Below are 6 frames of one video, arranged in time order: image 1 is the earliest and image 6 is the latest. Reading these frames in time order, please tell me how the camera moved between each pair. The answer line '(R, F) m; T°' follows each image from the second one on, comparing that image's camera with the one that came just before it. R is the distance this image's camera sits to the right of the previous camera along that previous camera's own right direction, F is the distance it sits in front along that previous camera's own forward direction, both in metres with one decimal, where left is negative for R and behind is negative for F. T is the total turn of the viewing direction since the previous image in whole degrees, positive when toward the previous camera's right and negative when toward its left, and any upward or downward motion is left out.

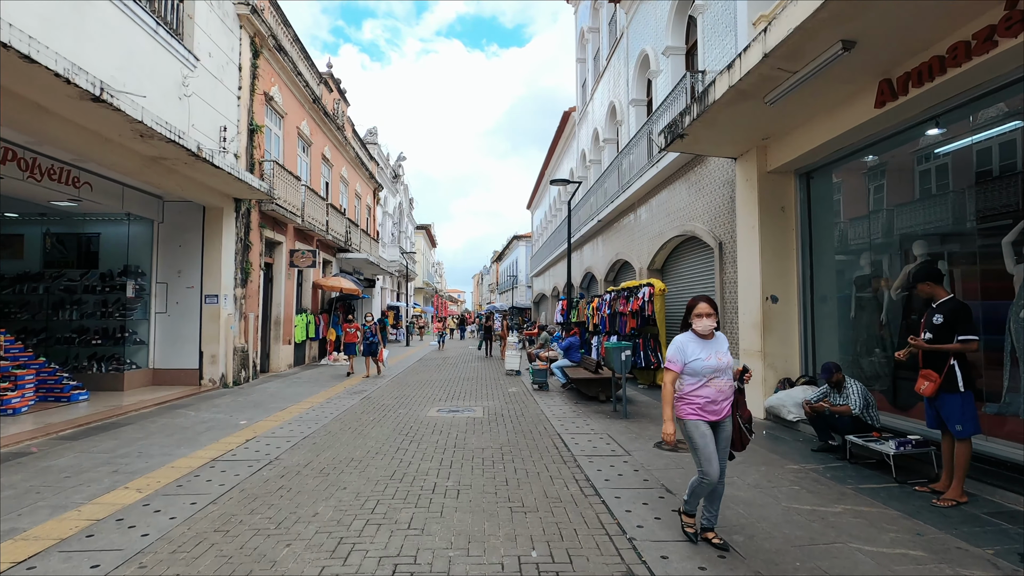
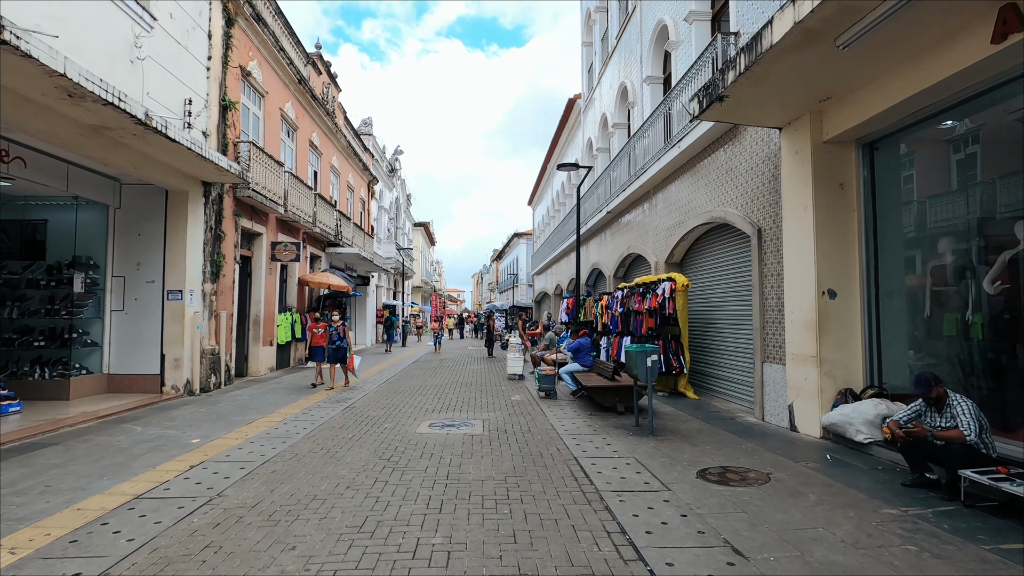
(-0.1, +1.3) m; 0°
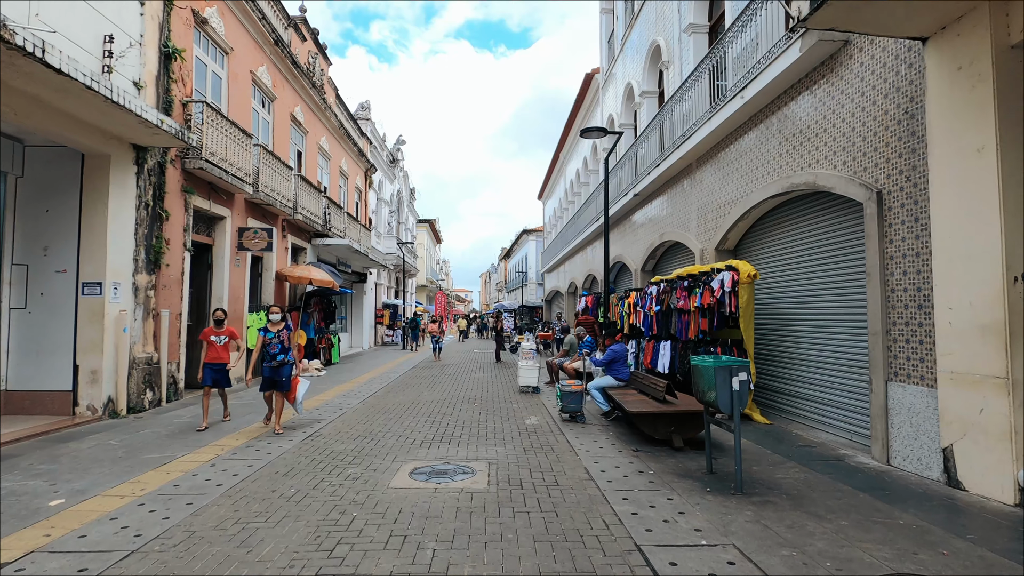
(-0.1, +2.3) m; -1°
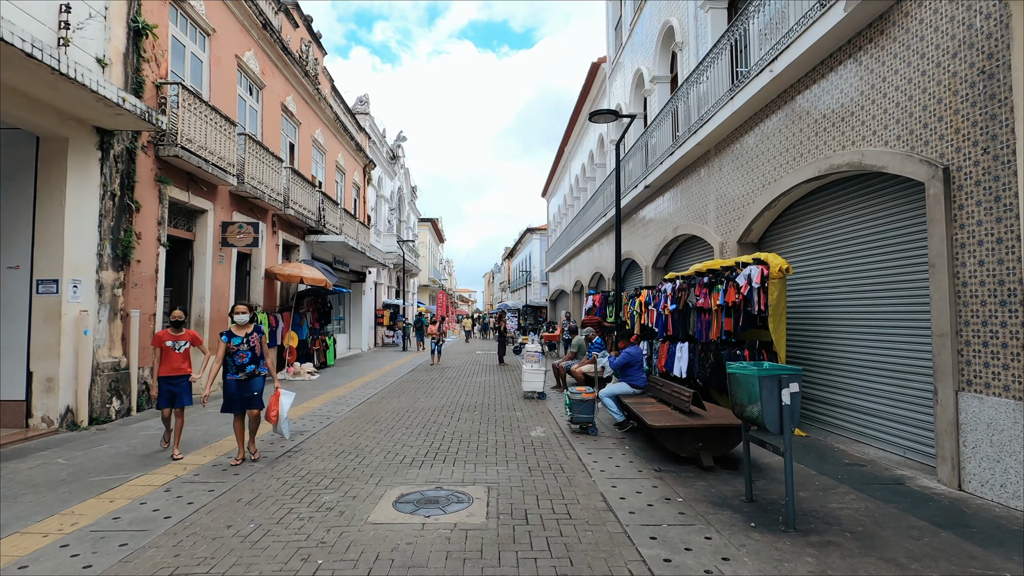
(0.0, +0.8) m; 0°
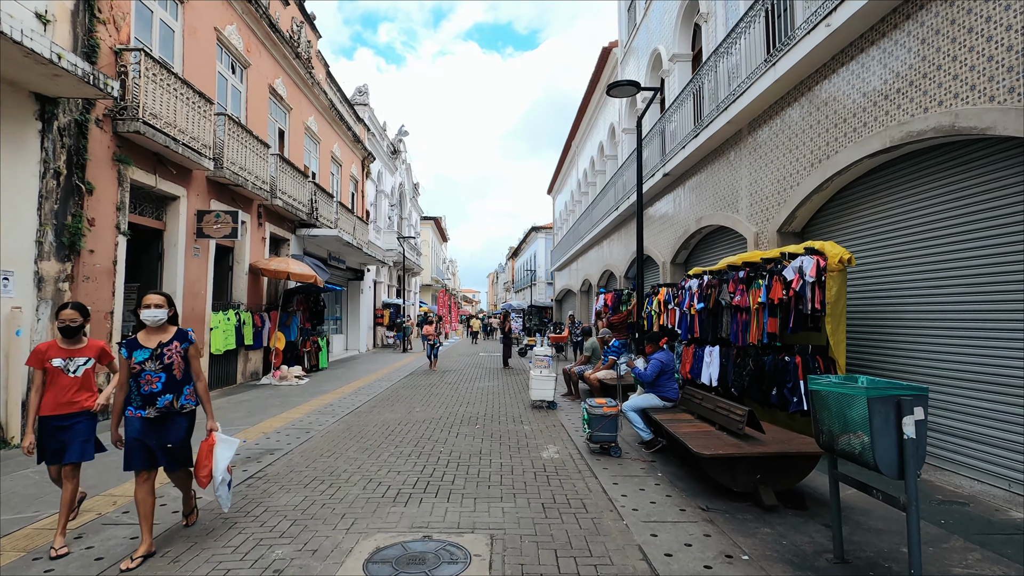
(0.0, +1.1) m; 0°
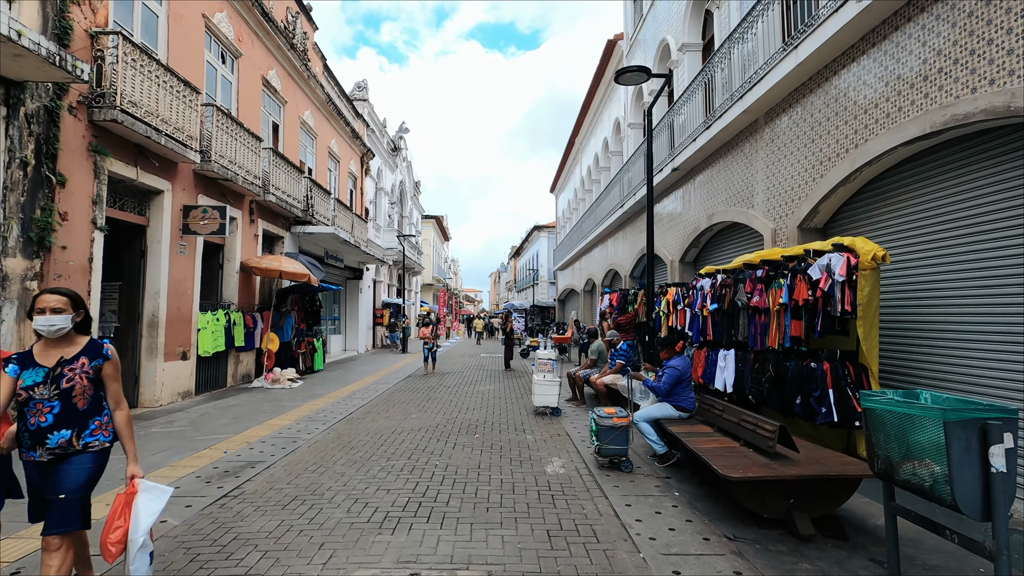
(0.0, +0.5) m; 0°
